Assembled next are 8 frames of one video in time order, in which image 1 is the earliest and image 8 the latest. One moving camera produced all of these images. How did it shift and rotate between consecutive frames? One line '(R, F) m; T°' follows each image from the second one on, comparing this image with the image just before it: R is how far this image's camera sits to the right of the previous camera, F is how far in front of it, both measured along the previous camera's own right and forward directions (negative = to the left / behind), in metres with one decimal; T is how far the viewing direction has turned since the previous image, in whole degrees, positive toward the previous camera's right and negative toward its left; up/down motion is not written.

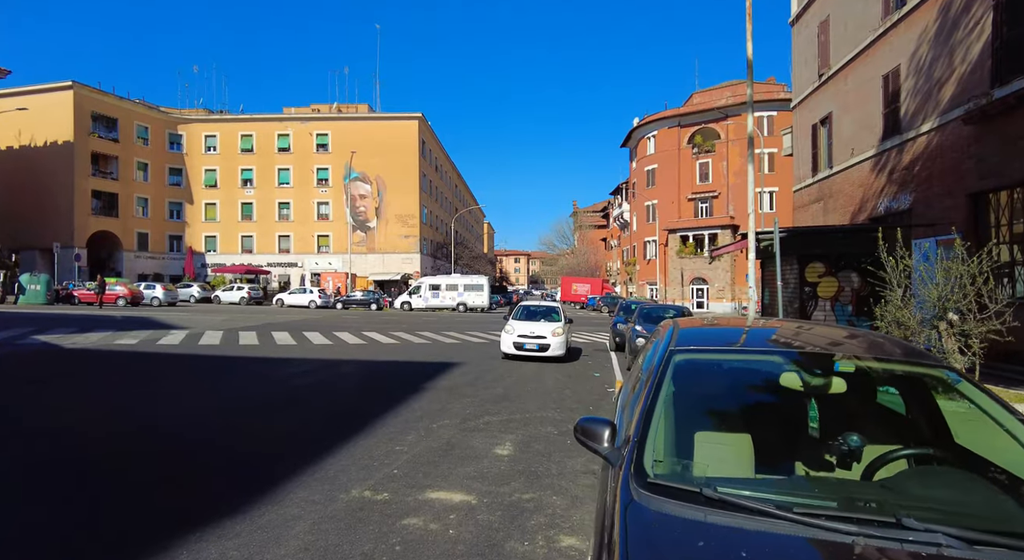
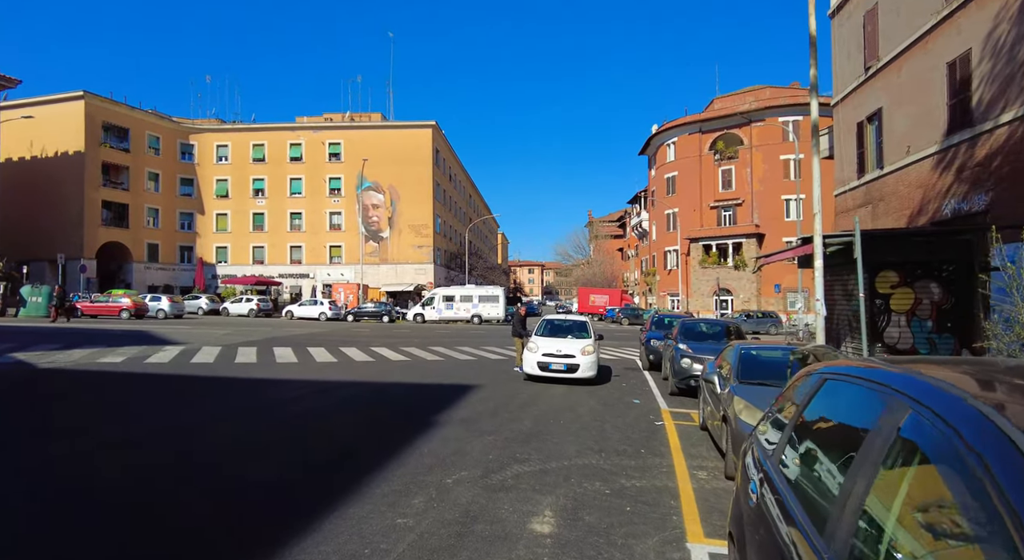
(-0.2, +1.5) m; -1°
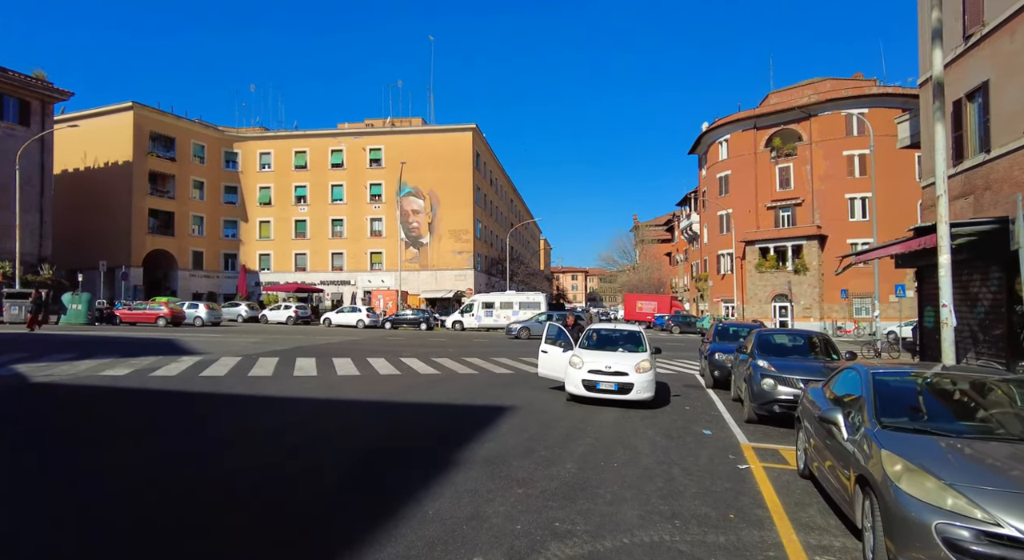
(+0.1, +1.7) m; -4°
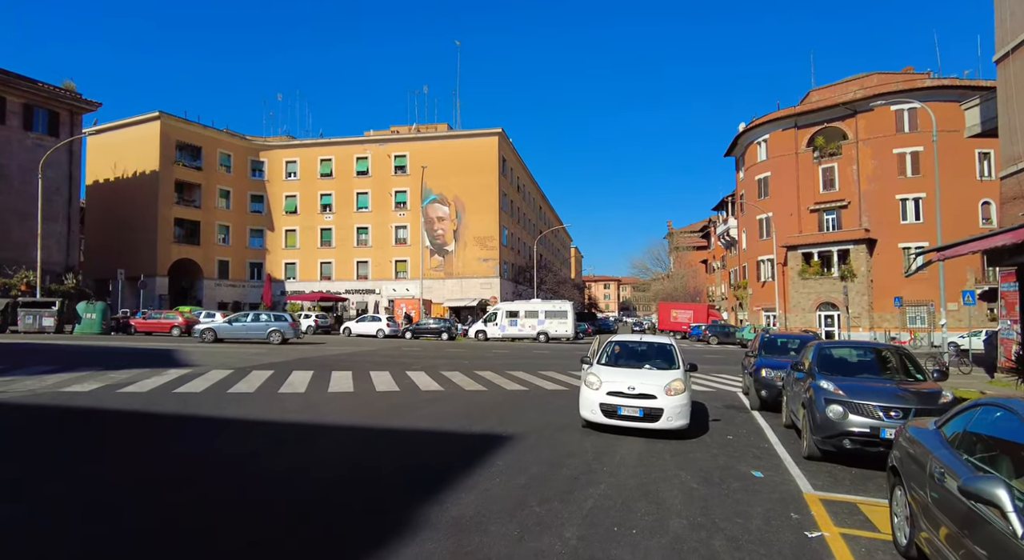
(+0.4, +1.7) m; -3°
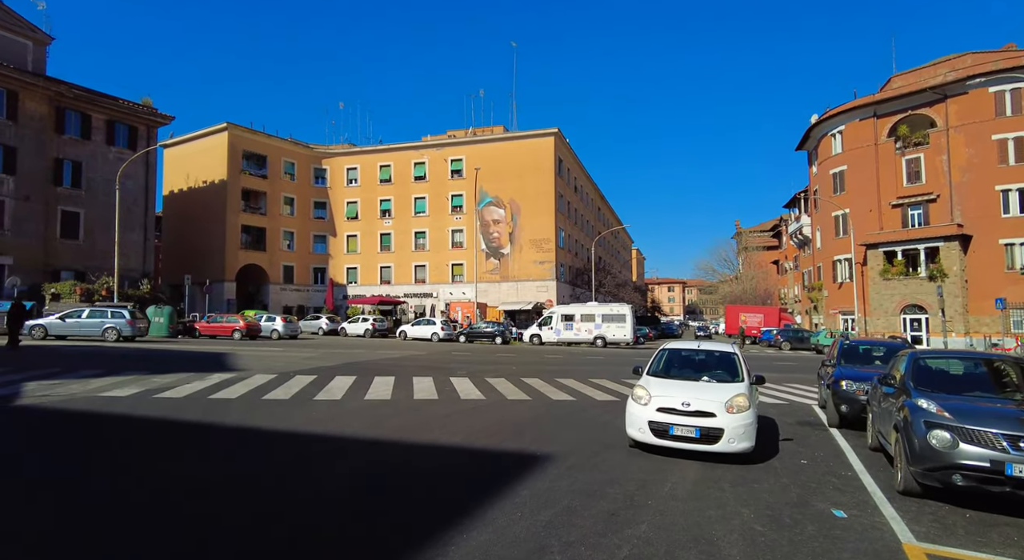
(+0.3, +0.9) m; -6°
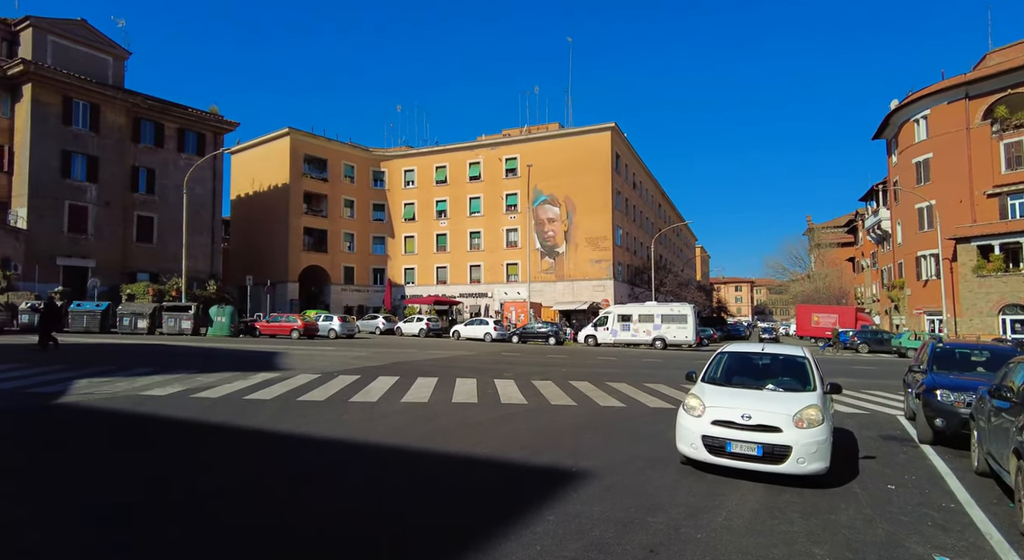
(+0.3, +0.8) m; -6°
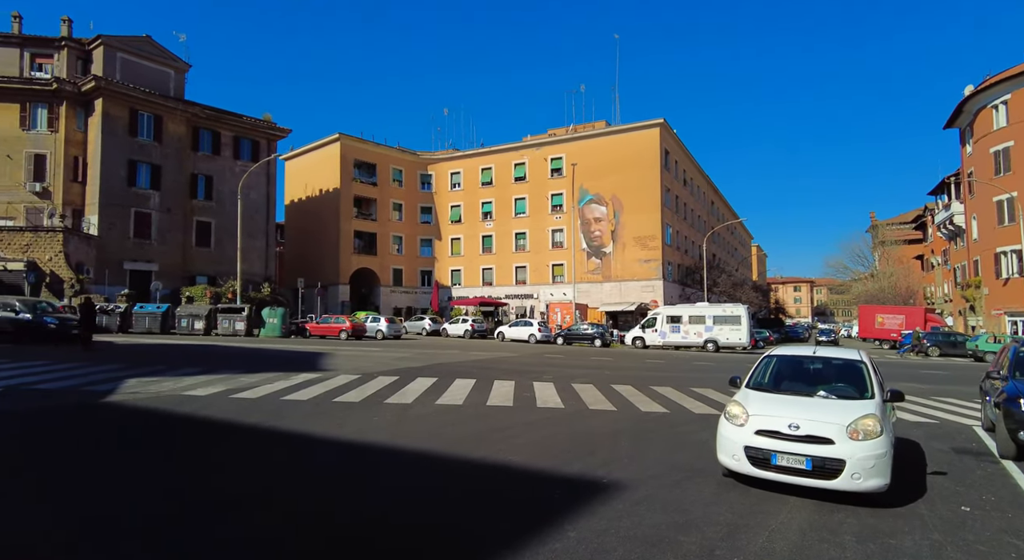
(+0.3, +0.3) m; -5°
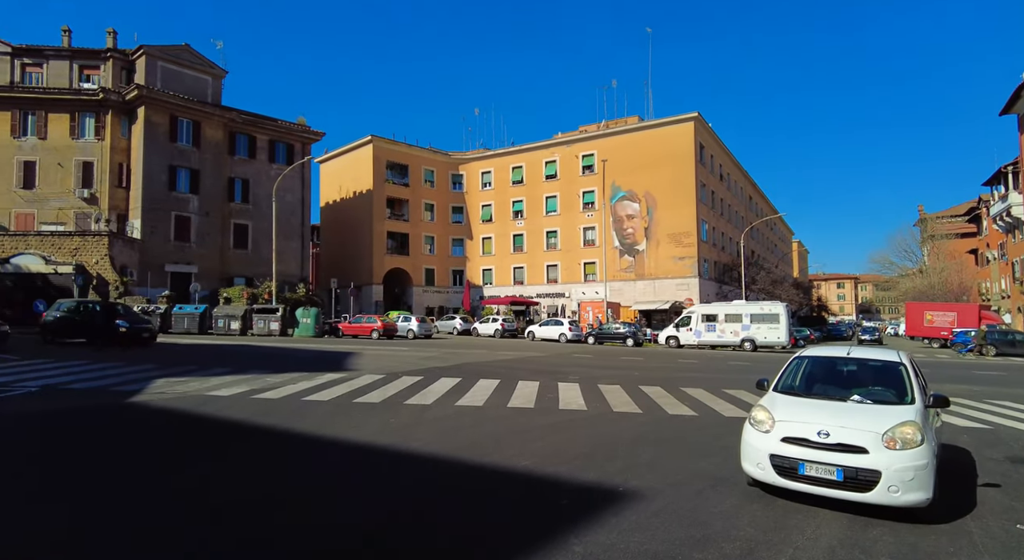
(+0.3, +0.3) m; -4°
